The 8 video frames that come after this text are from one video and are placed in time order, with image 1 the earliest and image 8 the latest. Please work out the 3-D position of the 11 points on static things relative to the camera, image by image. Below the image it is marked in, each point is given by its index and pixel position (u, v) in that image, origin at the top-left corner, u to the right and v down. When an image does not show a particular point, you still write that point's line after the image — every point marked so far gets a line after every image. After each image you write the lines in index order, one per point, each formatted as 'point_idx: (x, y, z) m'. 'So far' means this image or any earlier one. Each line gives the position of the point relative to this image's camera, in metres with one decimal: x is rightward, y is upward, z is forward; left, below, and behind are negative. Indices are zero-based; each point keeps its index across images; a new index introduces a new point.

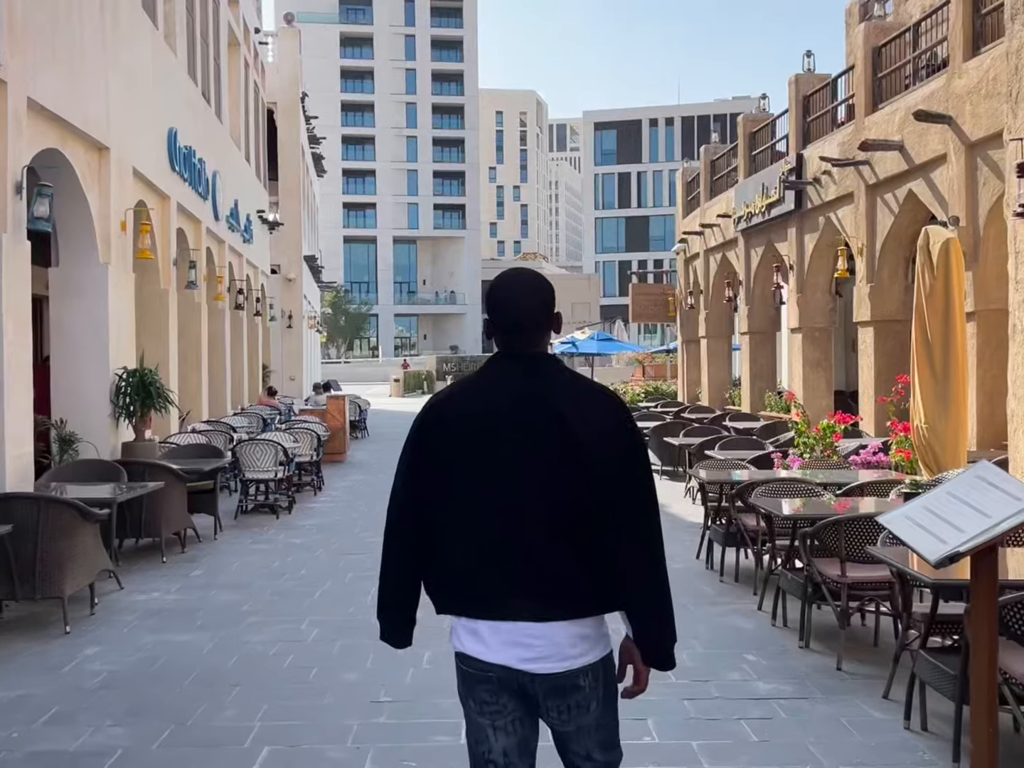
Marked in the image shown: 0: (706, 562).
0: (+1.7, -1.6, +8.7) m
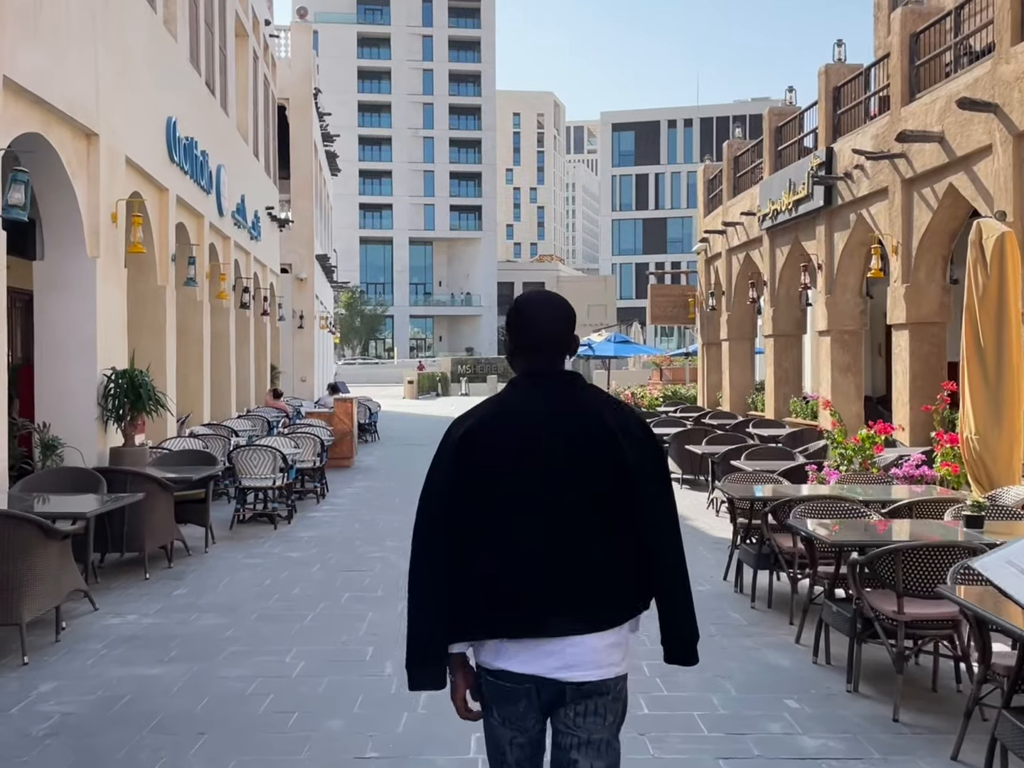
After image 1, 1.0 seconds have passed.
0: (+1.8, -1.6, +8.0) m
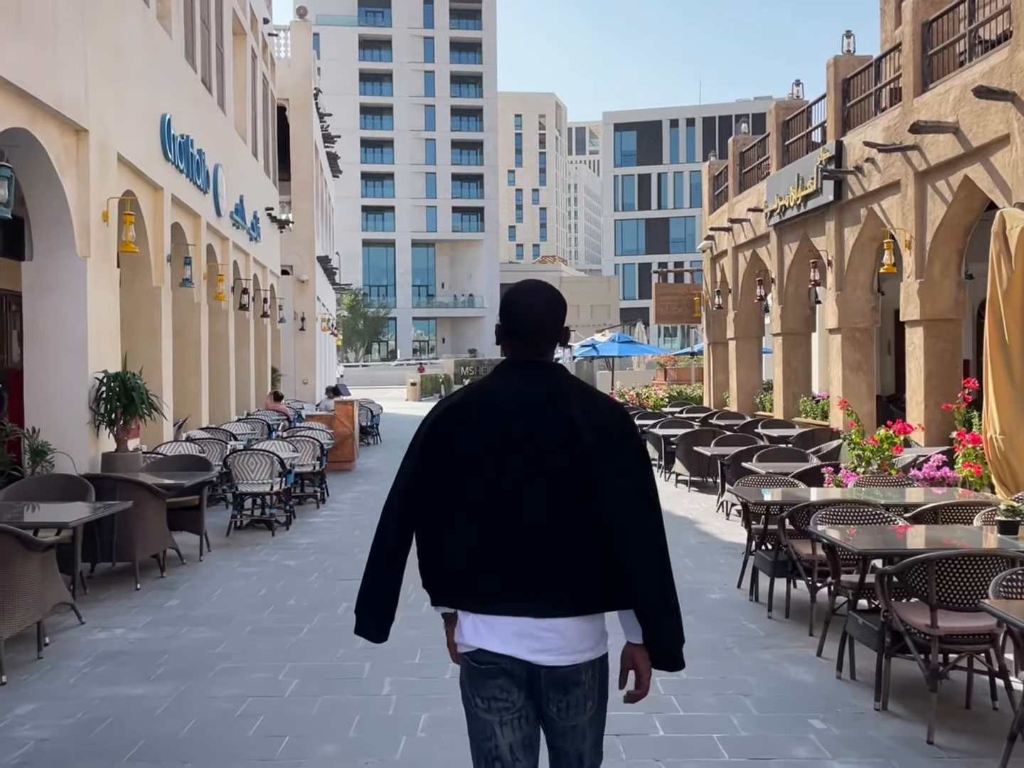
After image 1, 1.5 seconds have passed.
0: (+1.8, -1.6, +7.6) m
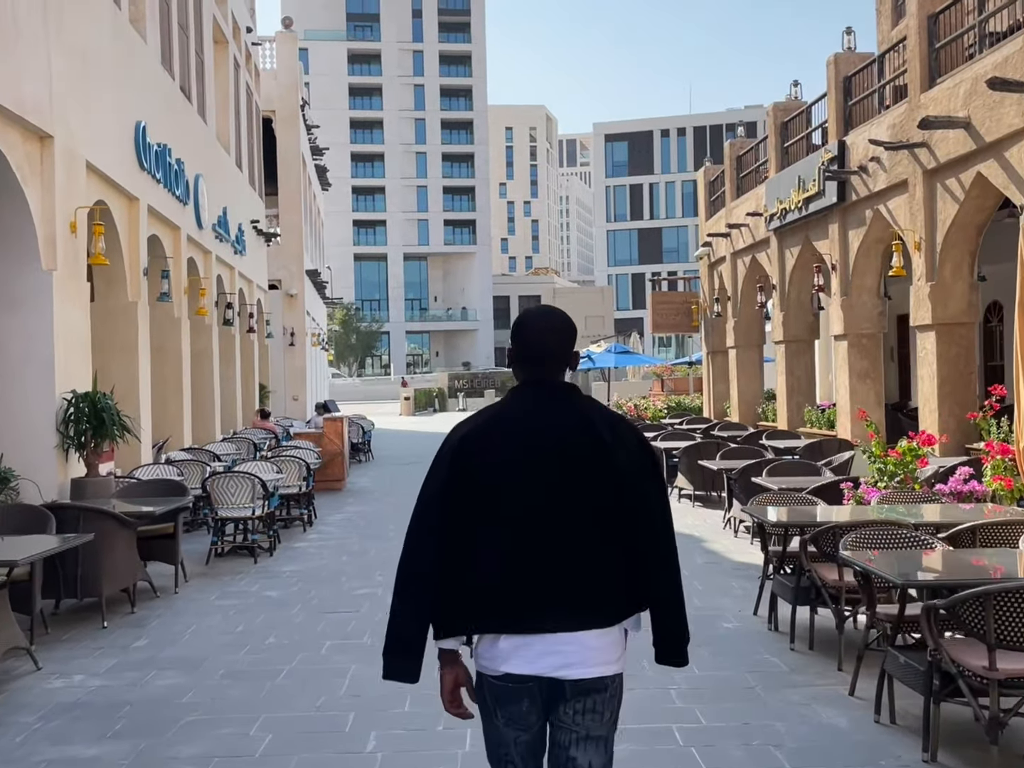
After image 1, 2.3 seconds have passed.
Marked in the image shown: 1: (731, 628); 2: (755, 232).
0: (+1.8, -1.7, +7.0) m
1: (+1.6, -1.7, +7.1) m
2: (+4.3, +2.7, +17.8) m
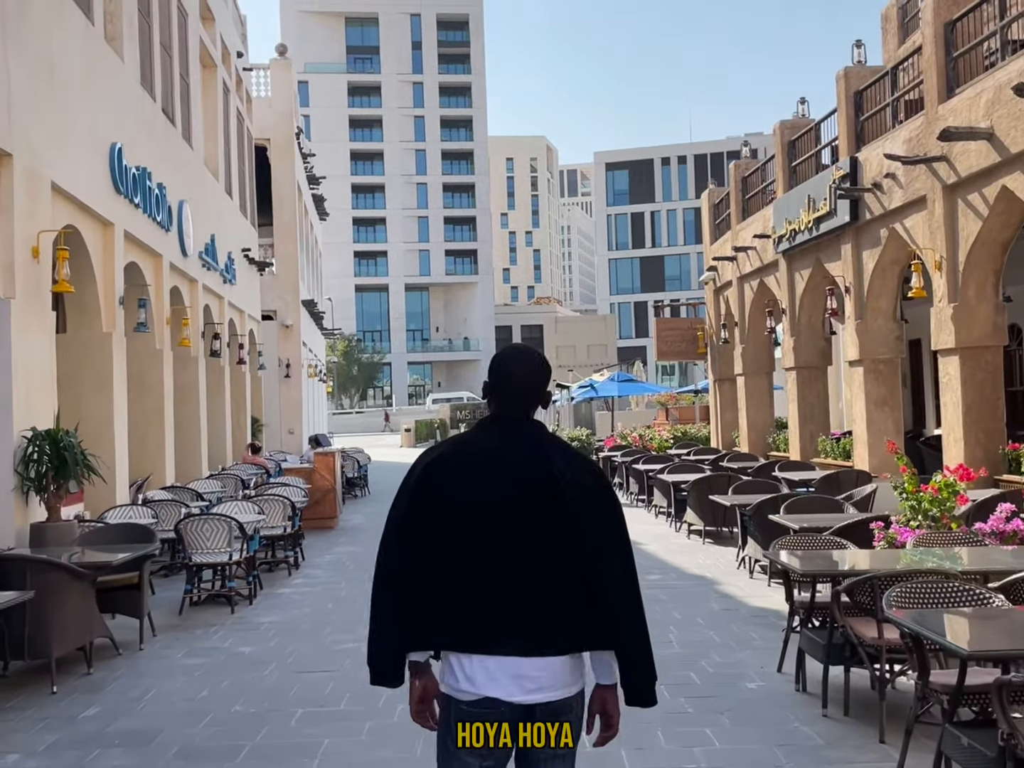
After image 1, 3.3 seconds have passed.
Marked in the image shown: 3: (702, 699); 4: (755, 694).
0: (+1.8, -1.9, +6.3) m
1: (+1.5, -1.9, +6.3) m
2: (+4.3, +2.2, +17.2) m
3: (+1.2, -2.0, +6.2) m
4: (+1.5, -1.9, +6.2) m
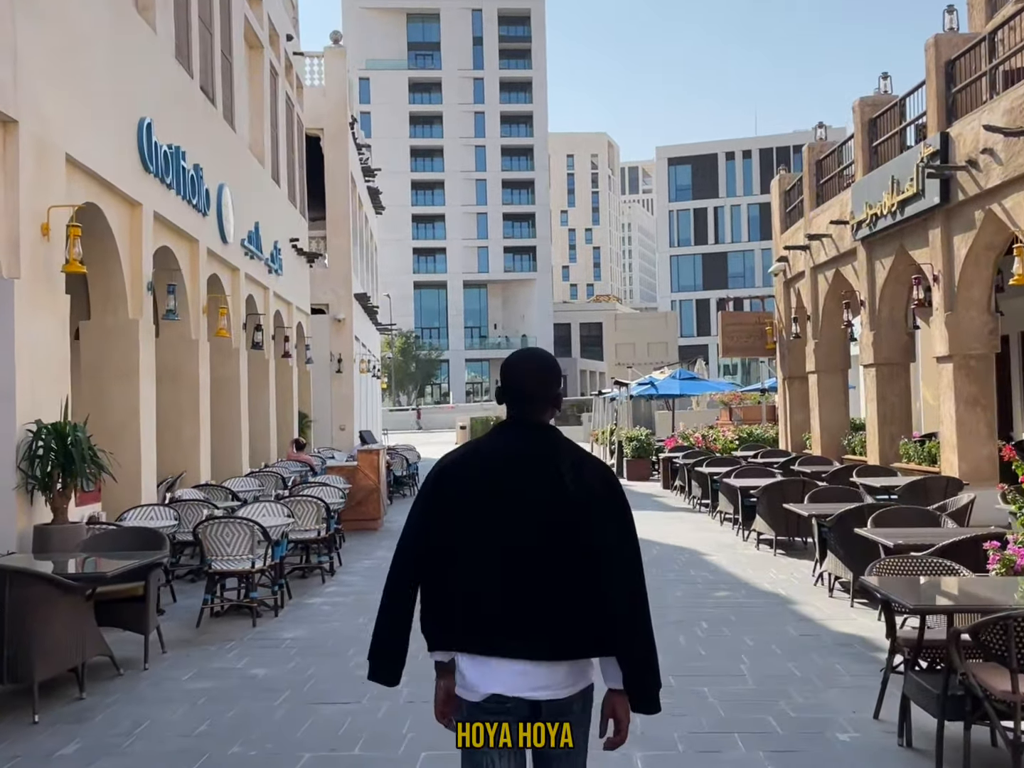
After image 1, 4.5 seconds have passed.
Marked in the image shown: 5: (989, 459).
0: (+2.0, -1.8, +5.2) m
1: (+1.8, -1.9, +5.3) m
2: (+5.2, +2.2, +15.9) m
3: (+1.4, -1.9, +5.2) m
4: (+1.8, -1.9, +5.2) m
5: (+5.9, -0.9, +12.3) m
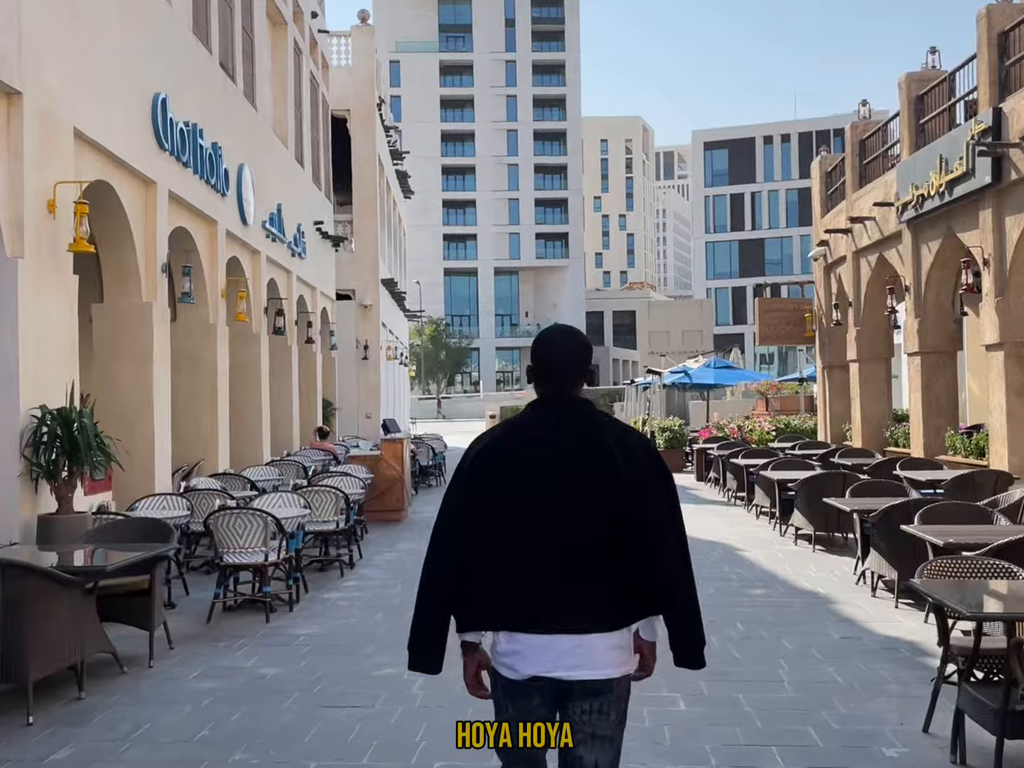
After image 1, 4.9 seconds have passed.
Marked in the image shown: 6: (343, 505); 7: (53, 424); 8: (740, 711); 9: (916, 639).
0: (+2.1, -1.8, +4.7) m
1: (+1.9, -1.8, +4.8) m
2: (+5.7, +2.4, +15.3) m
3: (+1.5, -1.8, +4.7) m
4: (+1.8, -1.8, +4.7) m
5: (+6.2, -0.8, +11.7) m
6: (-1.7, -1.2, +9.9) m
7: (-3.4, -0.3, +7.4) m
8: (+1.4, -2.0, +6.1) m
9: (+3.1, -2.0, +7.8) m
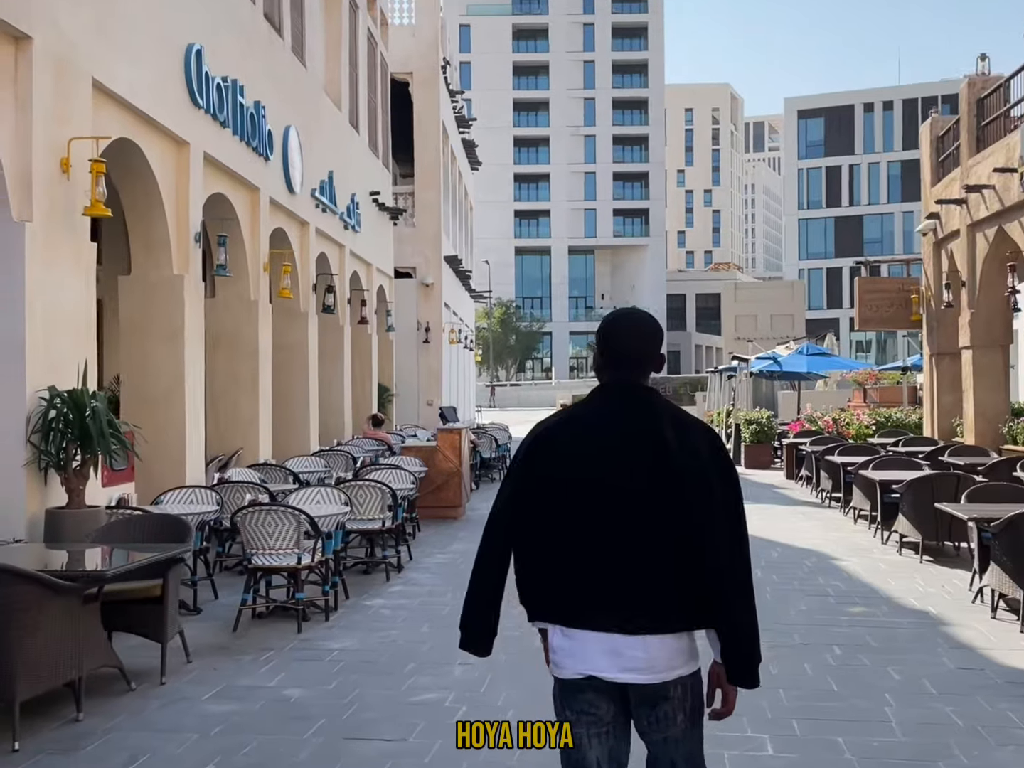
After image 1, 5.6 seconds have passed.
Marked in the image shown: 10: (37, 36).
0: (+2.3, -1.7, +3.6) m
1: (+2.0, -1.8, +3.7) m
2: (+6.7, +2.5, +13.7) m
3: (+1.7, -1.8, +3.6) m
4: (+2.0, -1.8, +3.6) m
5: (+6.9, -0.7, +10.2) m
6: (-1.1, -1.0, +9.0) m
7: (-3.0, -0.2, +6.7) m
8: (+1.6, -1.9, +5.0) m
9: (+3.5, -1.9, +6.5) m
10: (-3.2, +2.3, +6.7) m
